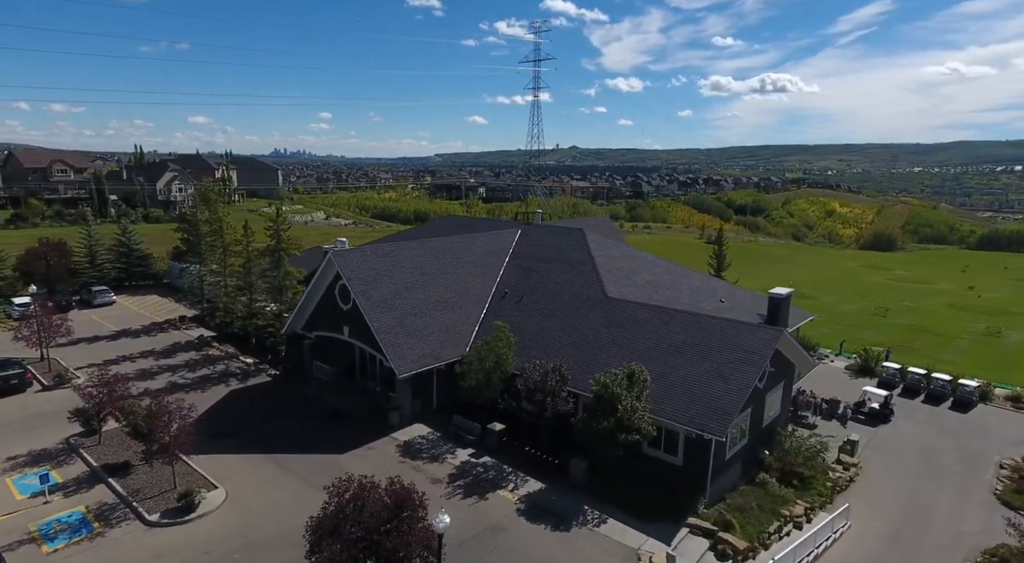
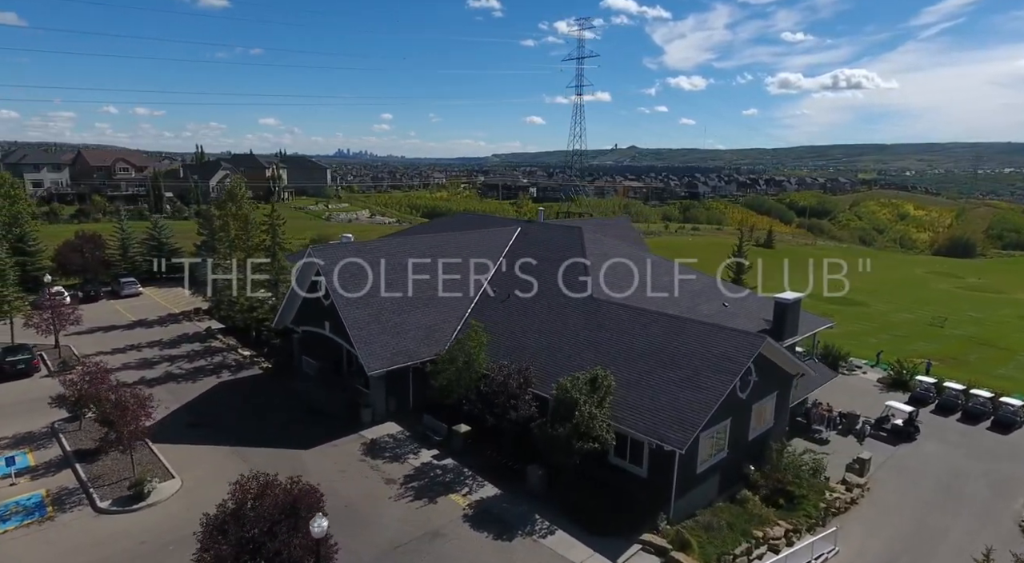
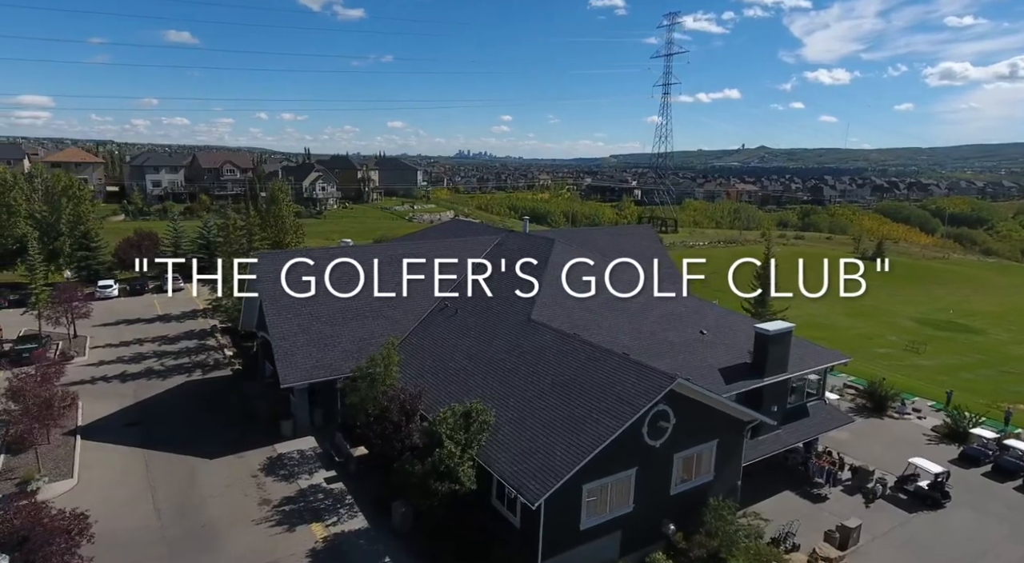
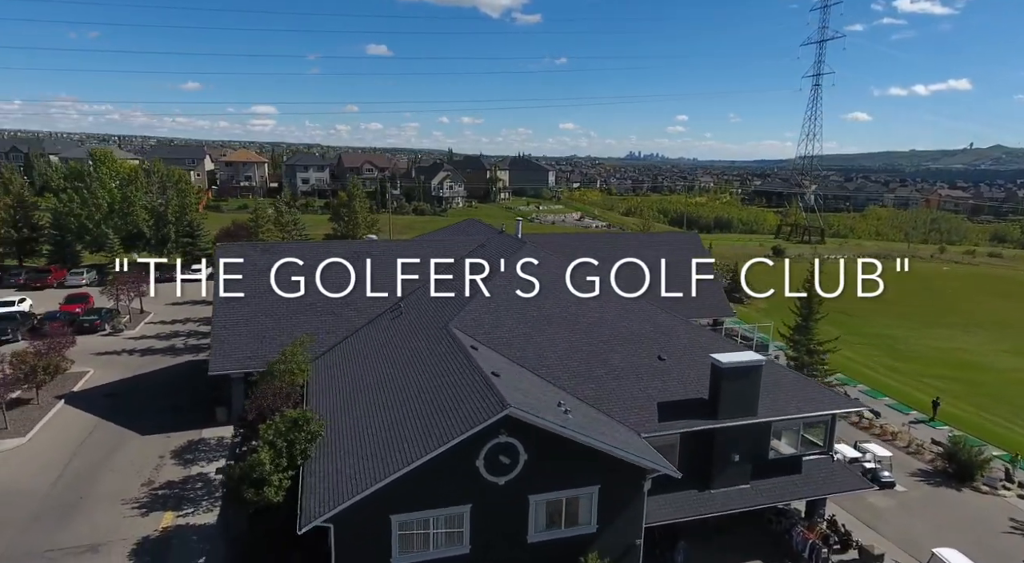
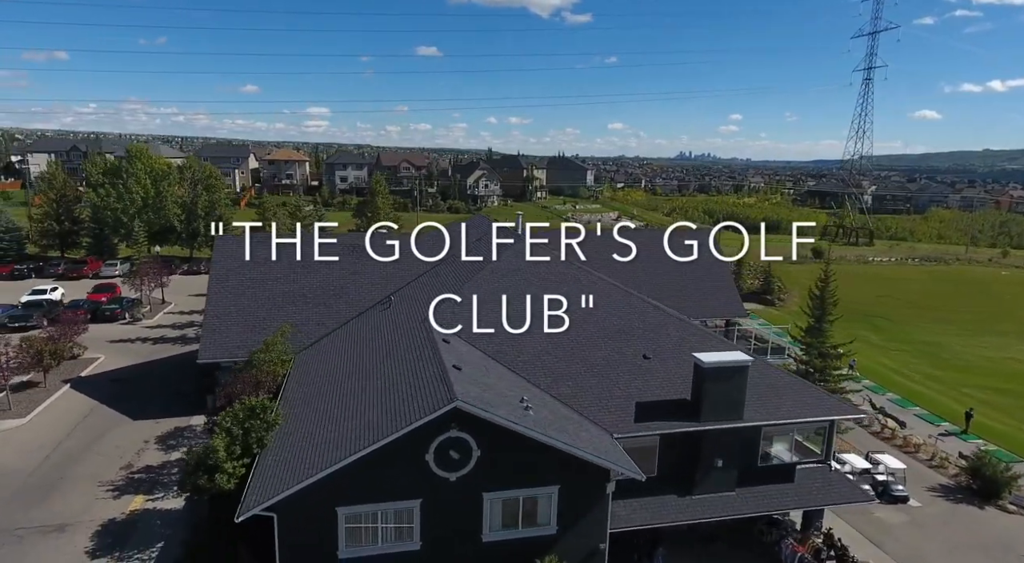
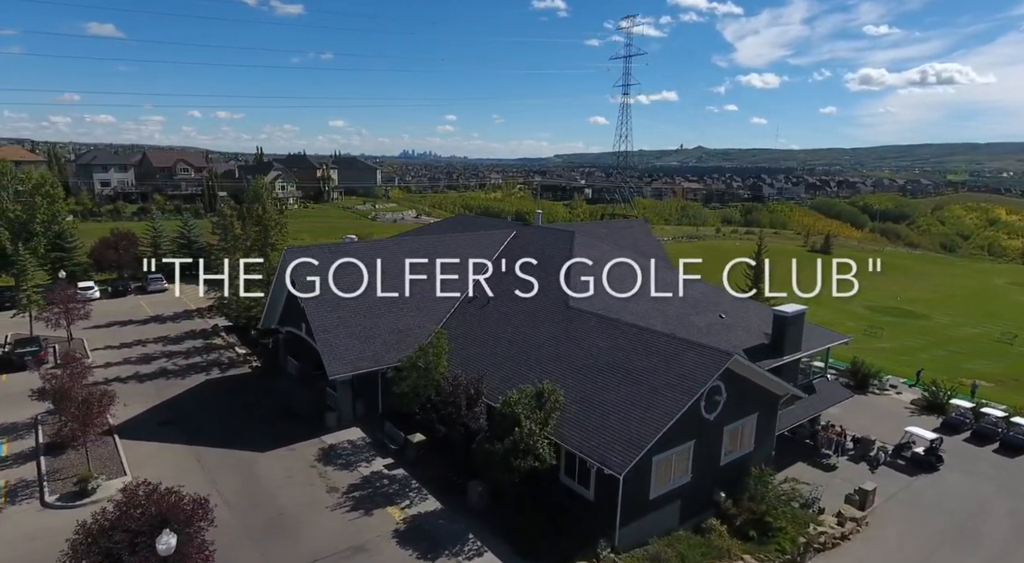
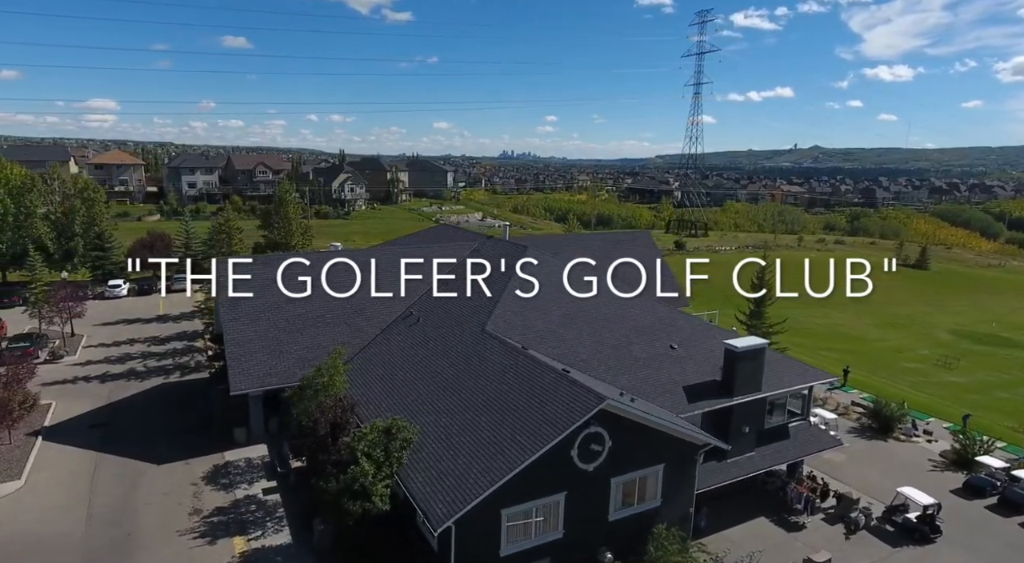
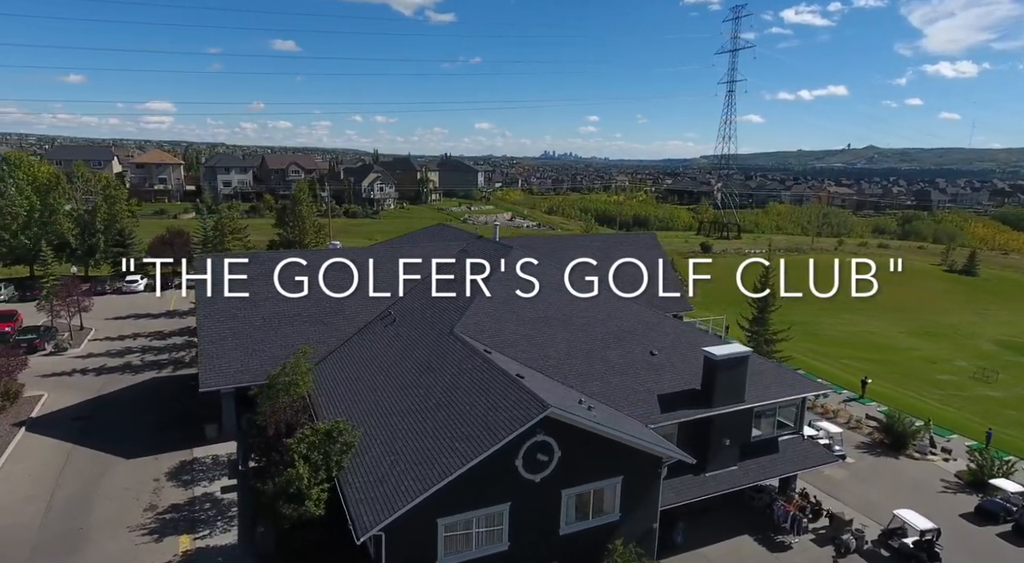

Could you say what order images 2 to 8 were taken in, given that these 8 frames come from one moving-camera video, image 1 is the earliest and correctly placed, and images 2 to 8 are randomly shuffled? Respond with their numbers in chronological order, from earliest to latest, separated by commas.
2, 6, 3, 7, 8, 4, 5
